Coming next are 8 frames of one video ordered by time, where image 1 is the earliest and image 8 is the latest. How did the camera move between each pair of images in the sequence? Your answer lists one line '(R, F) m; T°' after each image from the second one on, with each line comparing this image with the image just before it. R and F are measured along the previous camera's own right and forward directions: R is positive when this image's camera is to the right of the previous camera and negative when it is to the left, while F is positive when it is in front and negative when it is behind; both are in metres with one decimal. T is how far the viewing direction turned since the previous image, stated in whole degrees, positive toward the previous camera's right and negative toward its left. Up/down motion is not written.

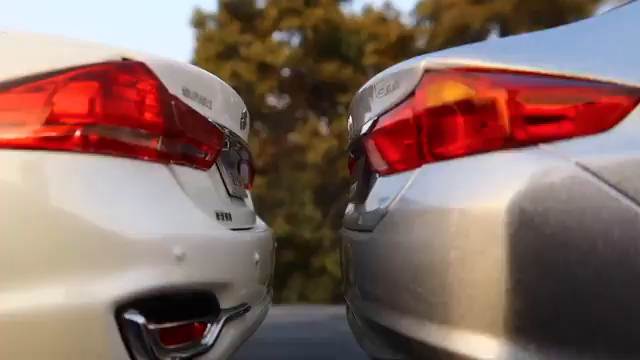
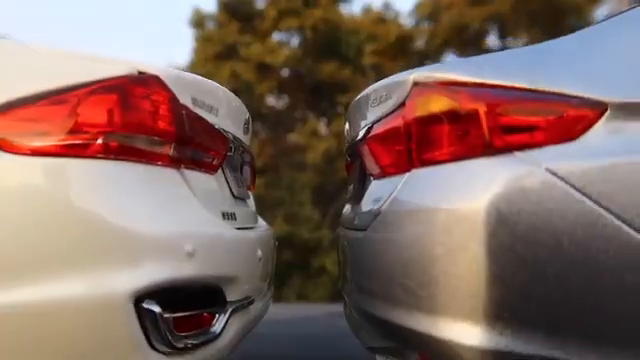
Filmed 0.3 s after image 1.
(0.0, -0.2) m; 0°
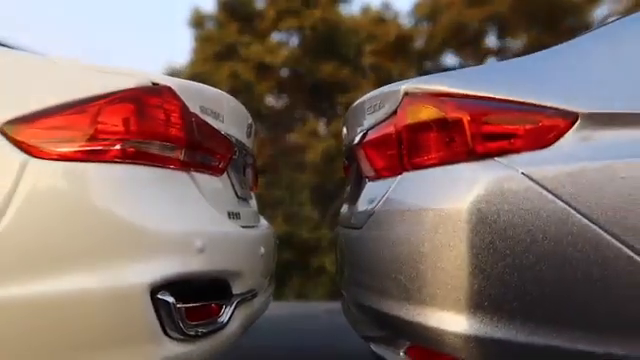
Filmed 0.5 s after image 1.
(0.0, -0.2) m; 0°
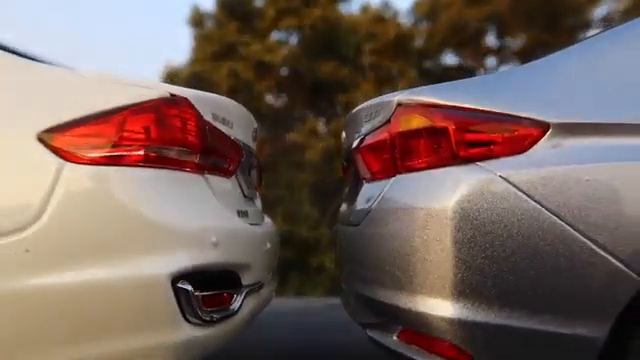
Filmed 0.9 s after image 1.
(0.0, -0.3) m; 0°
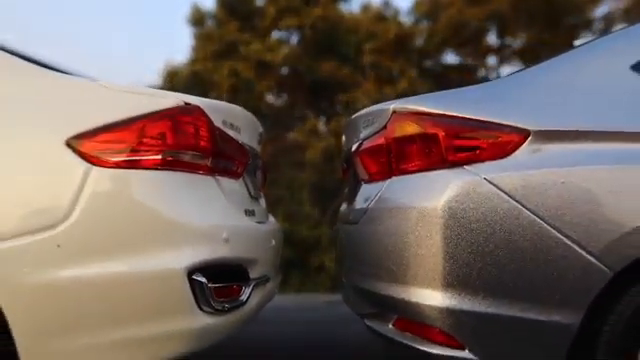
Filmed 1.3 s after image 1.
(0.0, -0.2) m; 0°
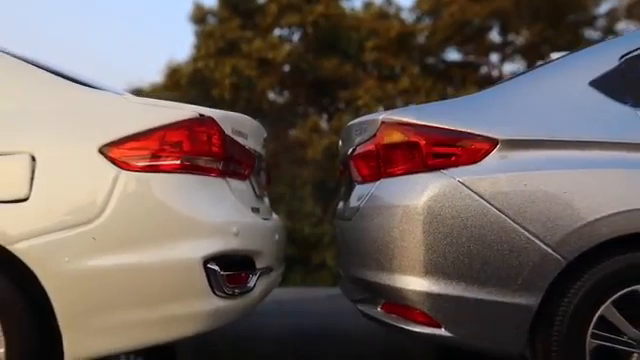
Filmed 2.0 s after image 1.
(0.0, -0.4) m; 0°
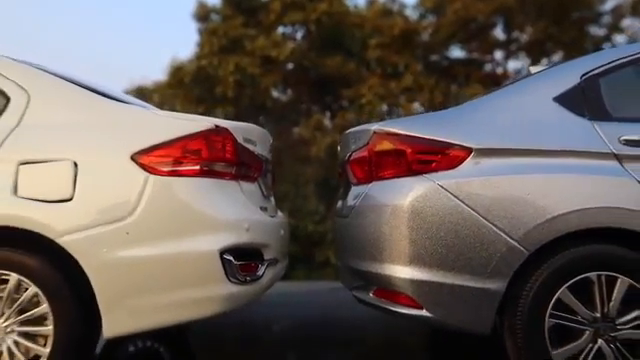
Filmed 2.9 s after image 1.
(0.0, -0.5) m; 0°
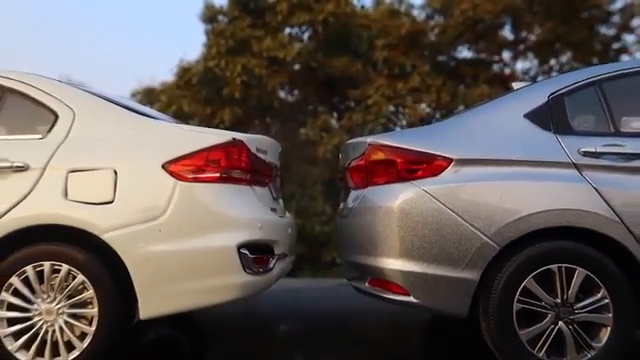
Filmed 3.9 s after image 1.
(0.0, -0.6) m; 0°
